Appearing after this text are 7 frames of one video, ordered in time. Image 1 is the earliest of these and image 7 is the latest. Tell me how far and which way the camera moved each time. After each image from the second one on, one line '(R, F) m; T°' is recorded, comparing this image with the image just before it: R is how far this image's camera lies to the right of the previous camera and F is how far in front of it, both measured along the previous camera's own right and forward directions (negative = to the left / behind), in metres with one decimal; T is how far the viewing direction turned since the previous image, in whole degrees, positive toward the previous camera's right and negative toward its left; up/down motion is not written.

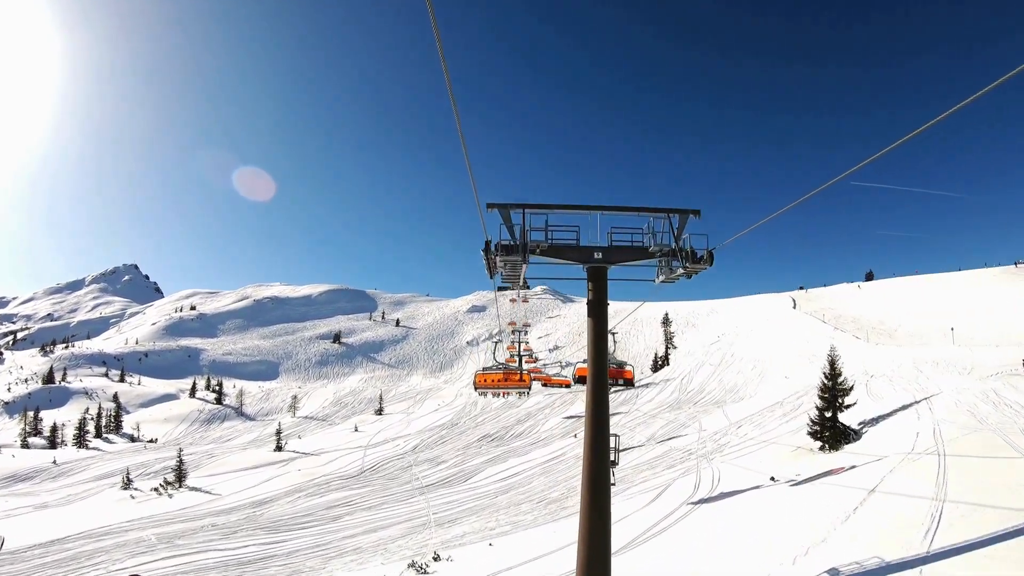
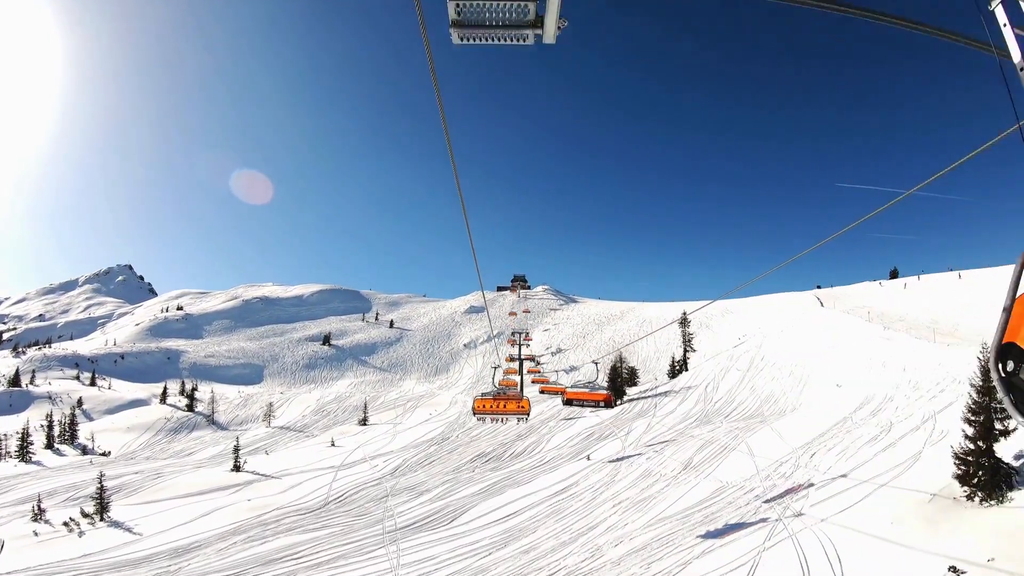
(0.0, +5.7) m; 0°
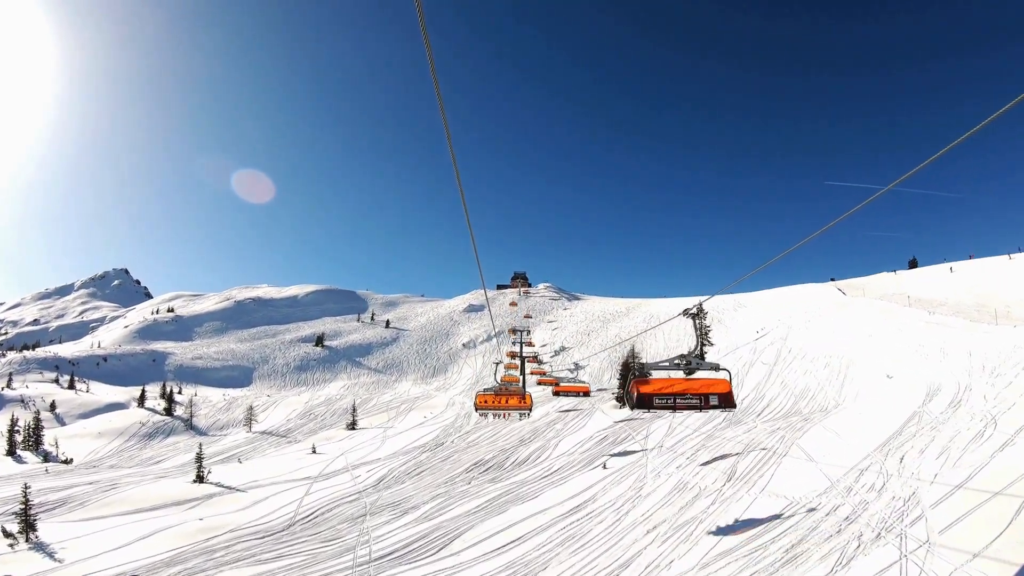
(-0.1, +3.9) m; 0°
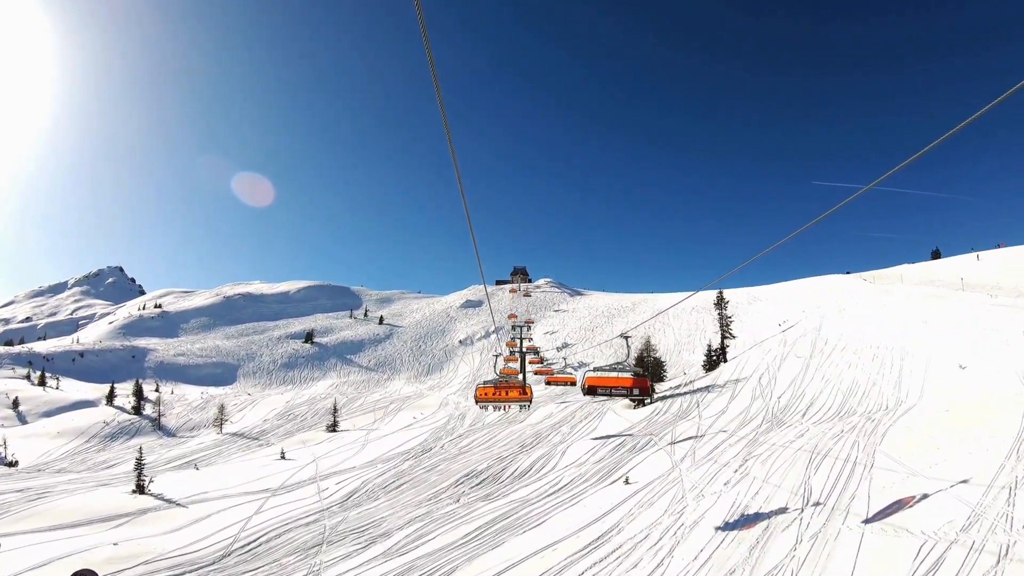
(0.0, +4.5) m; 0°
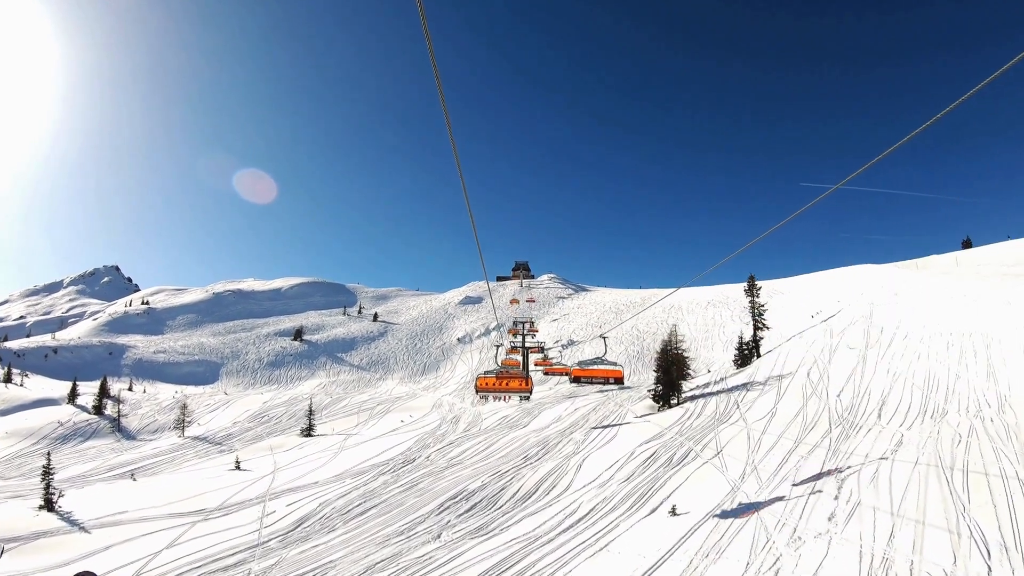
(0.0, +5.0) m; 0°
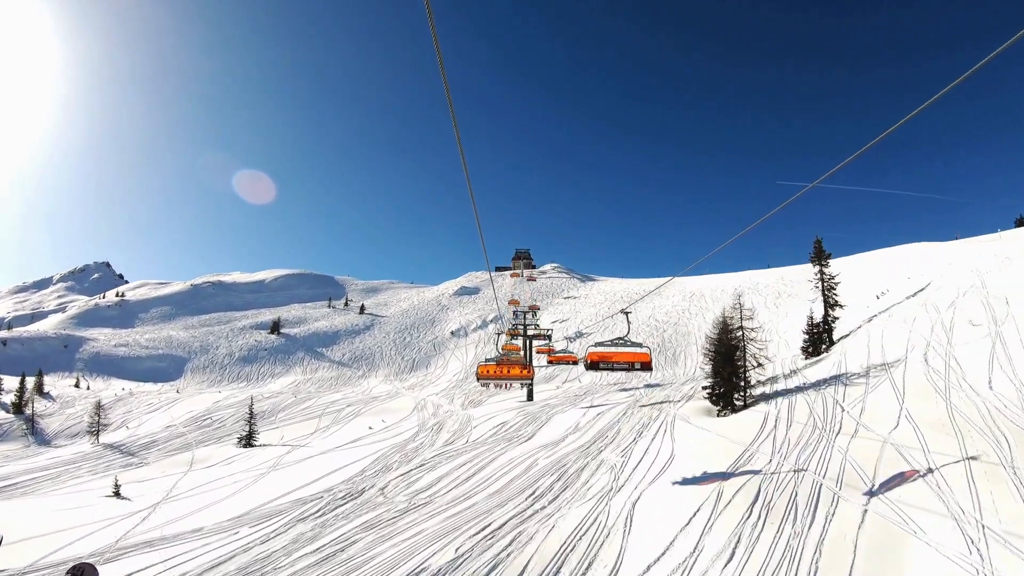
(0.0, +7.8) m; 0°
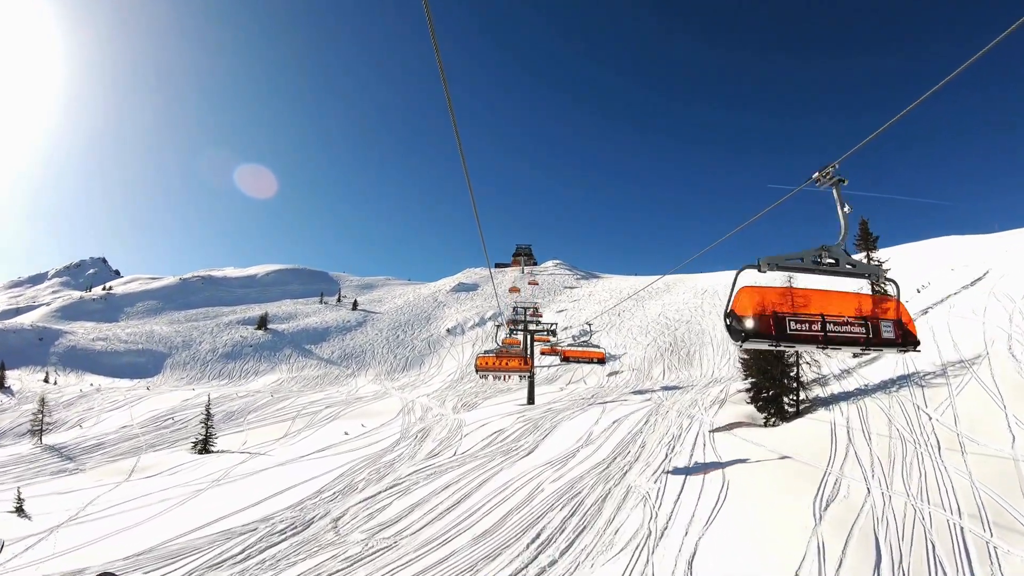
(0.0, +3.6) m; 0°
